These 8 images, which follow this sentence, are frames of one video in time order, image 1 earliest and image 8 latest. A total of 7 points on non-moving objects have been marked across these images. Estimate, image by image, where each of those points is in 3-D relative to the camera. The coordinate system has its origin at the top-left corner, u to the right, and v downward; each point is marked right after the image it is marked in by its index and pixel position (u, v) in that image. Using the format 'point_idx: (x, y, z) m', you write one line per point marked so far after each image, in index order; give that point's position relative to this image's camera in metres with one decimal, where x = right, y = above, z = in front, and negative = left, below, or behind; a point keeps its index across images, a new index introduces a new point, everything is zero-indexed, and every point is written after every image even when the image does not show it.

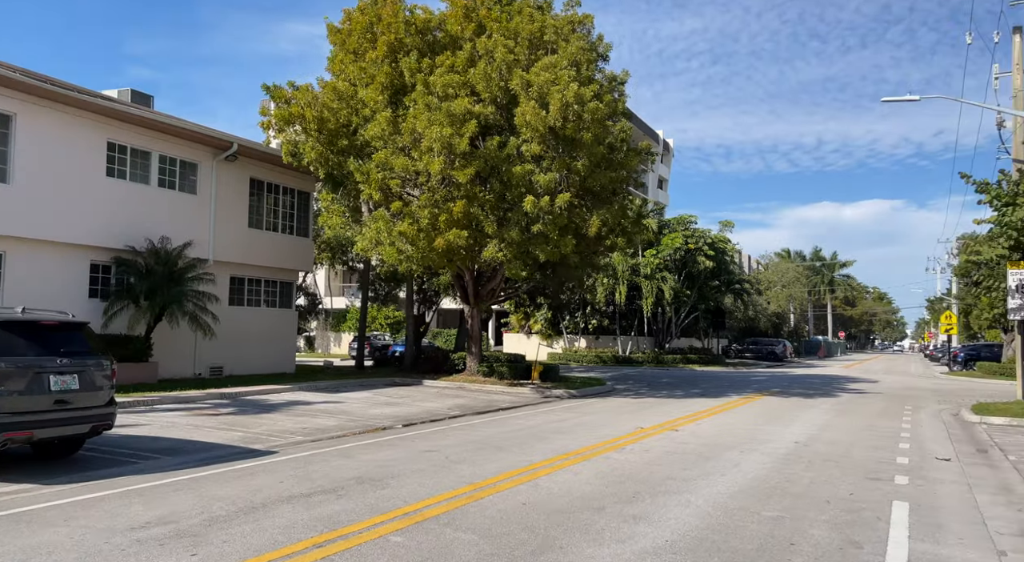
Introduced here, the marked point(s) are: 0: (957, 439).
0: (+7.9, -2.8, +12.9) m
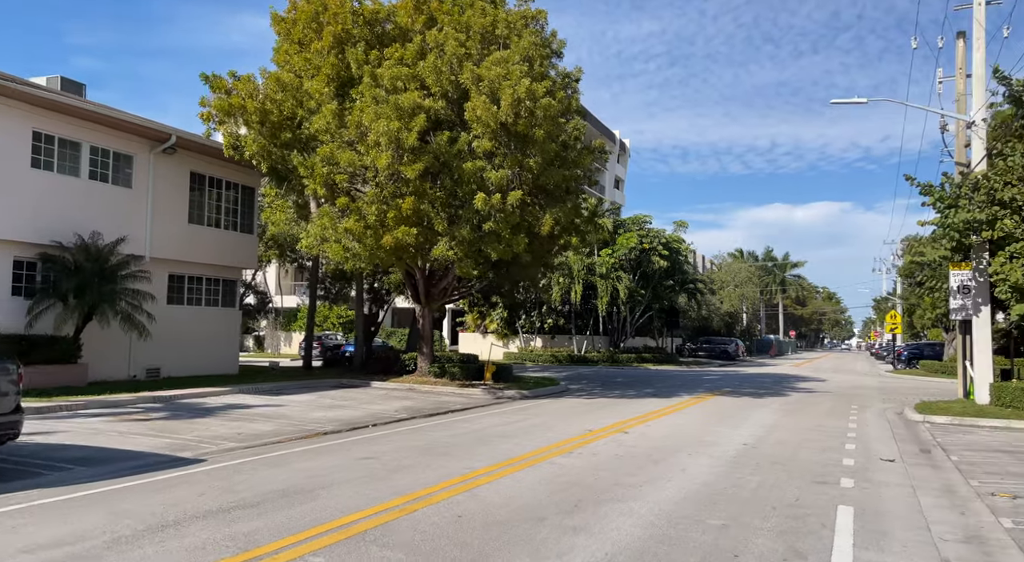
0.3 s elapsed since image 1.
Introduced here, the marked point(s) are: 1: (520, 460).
0: (+7.0, -2.8, +13.0) m
1: (+0.1, -2.3, +9.3) m
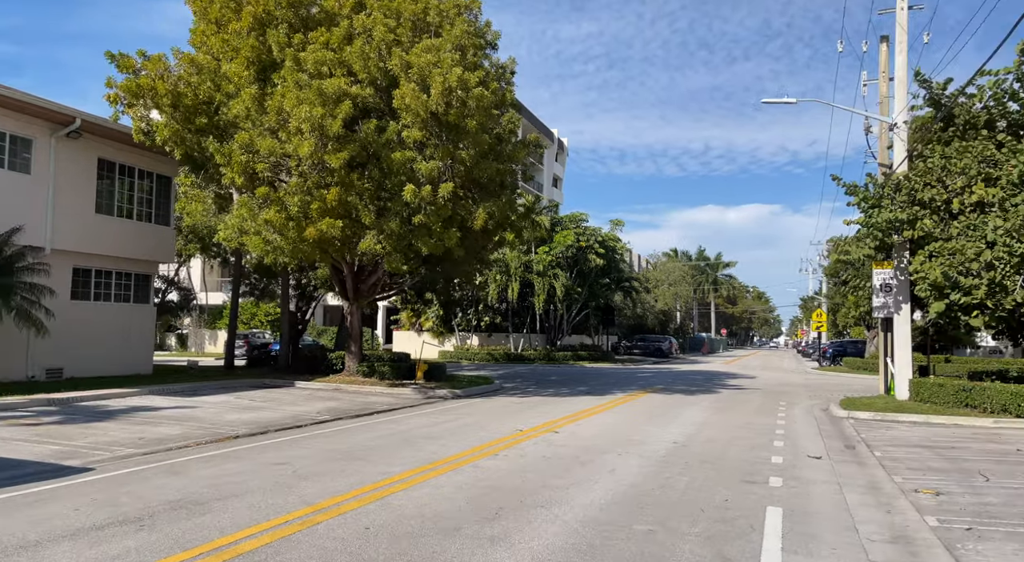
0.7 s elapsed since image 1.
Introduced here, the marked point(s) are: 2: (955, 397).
0: (+5.7, -2.8, +13.1) m
1: (-0.8, -2.2, +8.9) m
2: (+10.0, -2.6, +16.4) m
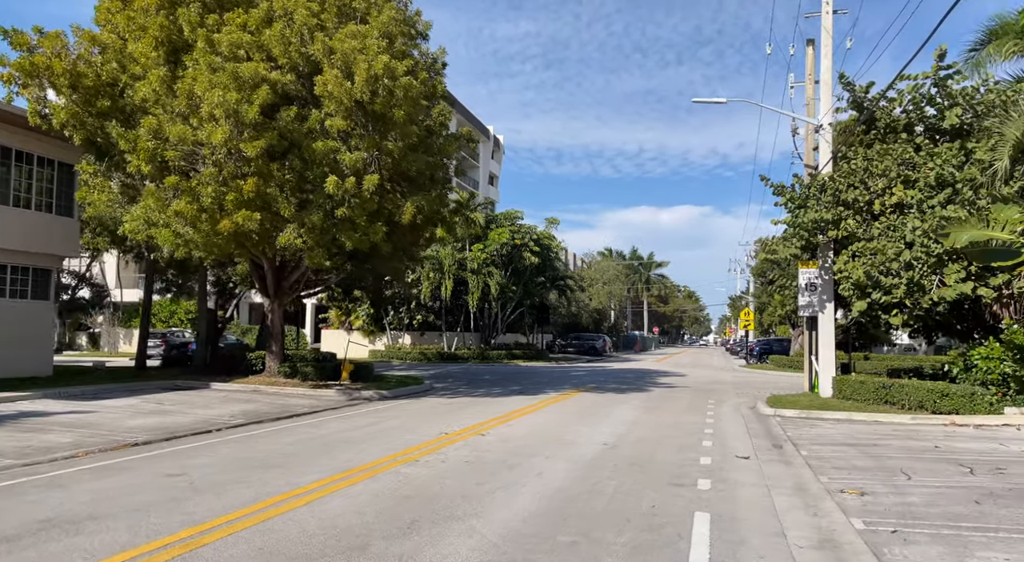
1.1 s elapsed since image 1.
0: (+4.4, -2.7, +13.1) m
1: (-1.8, -2.2, +8.3) m
2: (+8.4, -2.6, +16.7) m
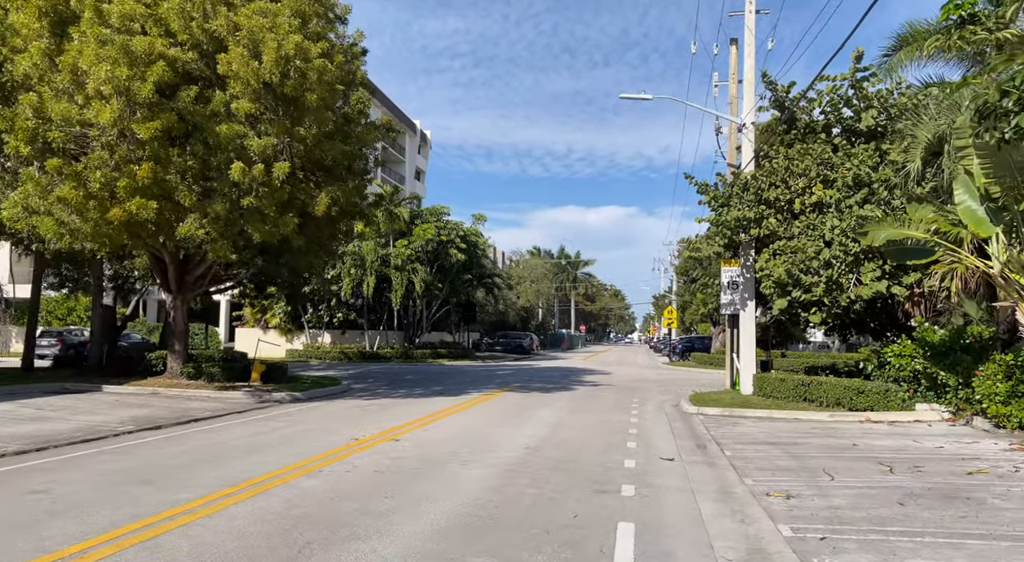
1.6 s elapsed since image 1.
0: (+3.0, -2.7, +12.8) m
1: (-2.7, -2.1, +7.4) m
2: (+6.6, -2.6, +16.9) m
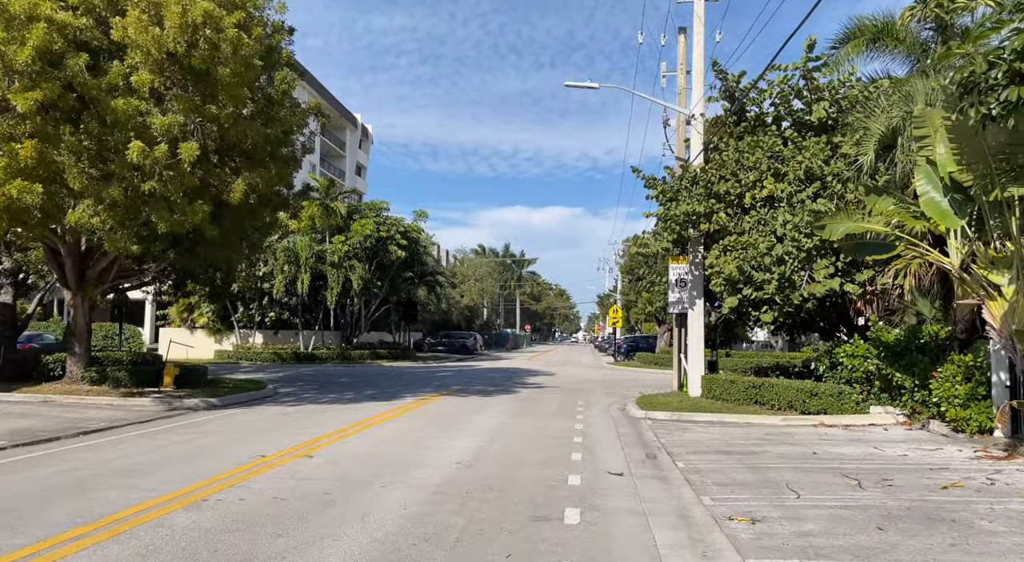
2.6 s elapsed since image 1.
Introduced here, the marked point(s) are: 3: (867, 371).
0: (+1.9, -2.6, +11.9) m
1: (-3.3, -2.0, +6.1) m
2: (+5.2, -2.5, +16.2) m
3: (+7.1, -1.8, +14.6) m
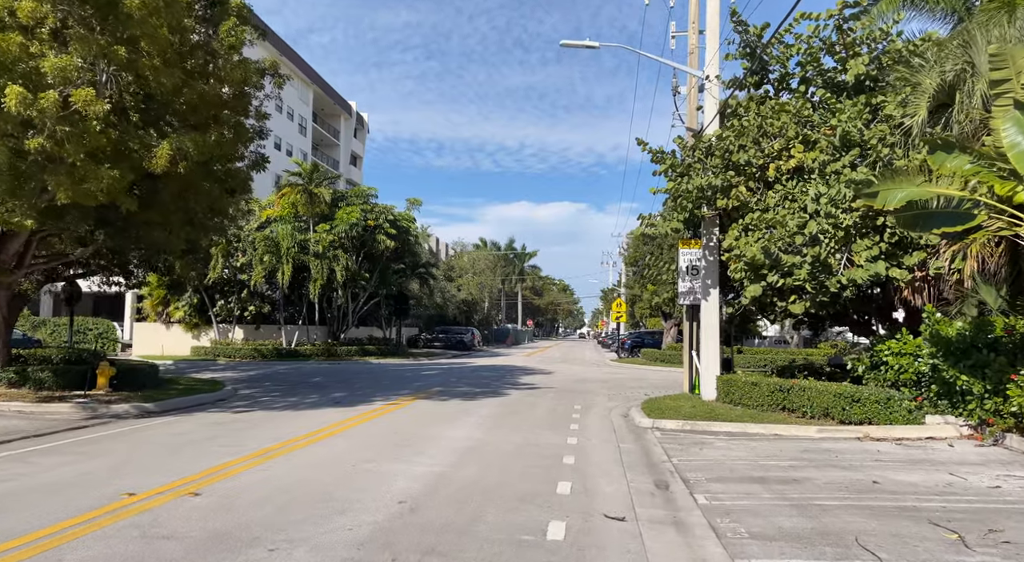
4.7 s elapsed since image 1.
0: (+1.5, -2.4, +9.4) m
1: (-3.7, -1.8, +3.7) m
2: (+4.9, -2.2, +13.7) m
3: (+6.8, -1.5, +12.1) m
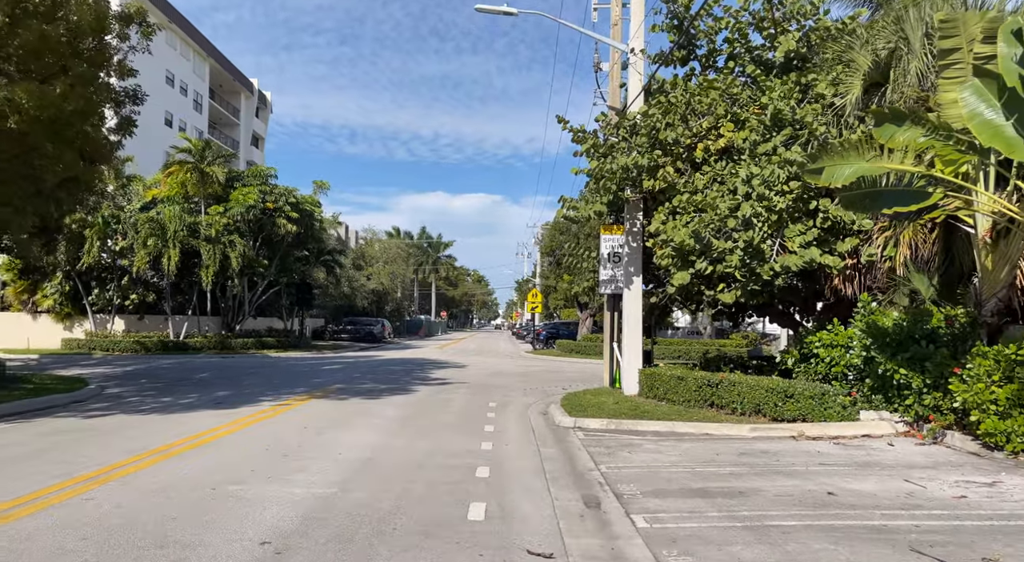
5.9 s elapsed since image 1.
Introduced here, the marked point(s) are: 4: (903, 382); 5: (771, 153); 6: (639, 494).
0: (+0.5, -2.2, +8.2) m
1: (-4.1, -1.6, +1.8) m
2: (+3.3, -2.0, +12.8) m
3: (+5.4, -1.3, +11.4) m
4: (+5.7, -1.5, +10.5) m
5: (+4.6, +2.2, +12.7) m
6: (+1.3, -2.1, +7.4) m
